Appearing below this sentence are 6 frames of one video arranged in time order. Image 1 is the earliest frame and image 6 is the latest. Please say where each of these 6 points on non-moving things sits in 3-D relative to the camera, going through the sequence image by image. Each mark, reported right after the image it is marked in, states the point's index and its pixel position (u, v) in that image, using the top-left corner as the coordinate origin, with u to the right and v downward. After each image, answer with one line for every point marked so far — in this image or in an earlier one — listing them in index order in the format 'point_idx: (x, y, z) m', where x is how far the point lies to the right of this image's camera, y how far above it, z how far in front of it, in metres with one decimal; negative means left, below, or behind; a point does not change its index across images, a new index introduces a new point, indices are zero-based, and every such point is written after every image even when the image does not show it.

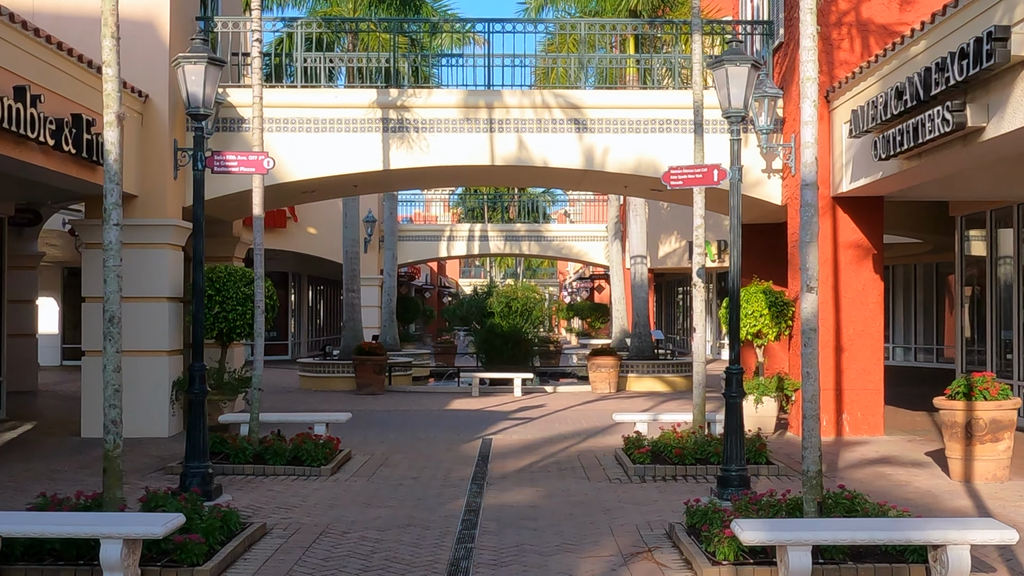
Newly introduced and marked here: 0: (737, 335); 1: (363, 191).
0: (+1.9, -0.4, +8.4) m
1: (-2.2, +1.5, +14.5) m
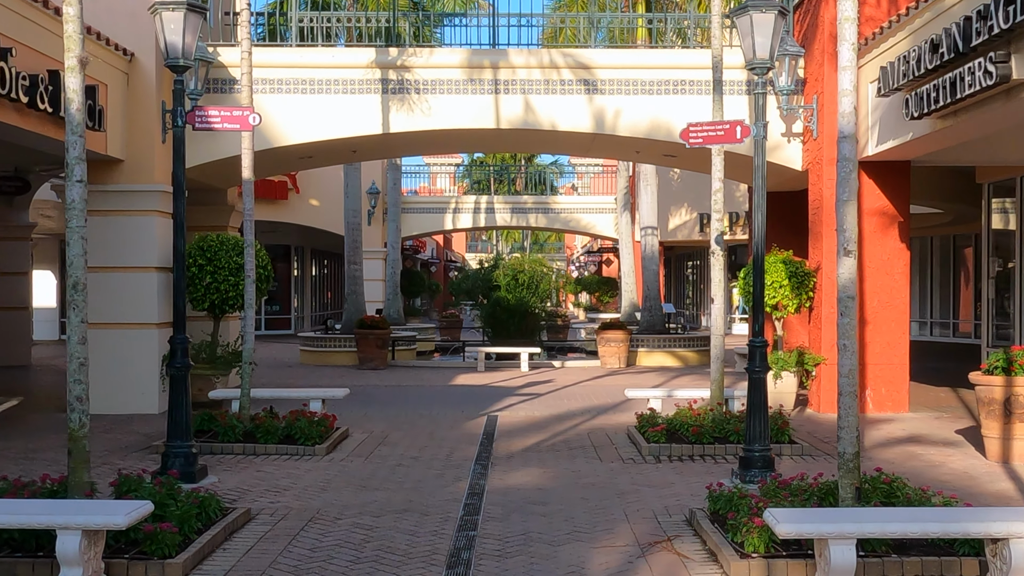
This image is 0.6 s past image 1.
0: (+2.0, -0.1, +7.7) m
1: (-2.1, +1.9, +13.9) m
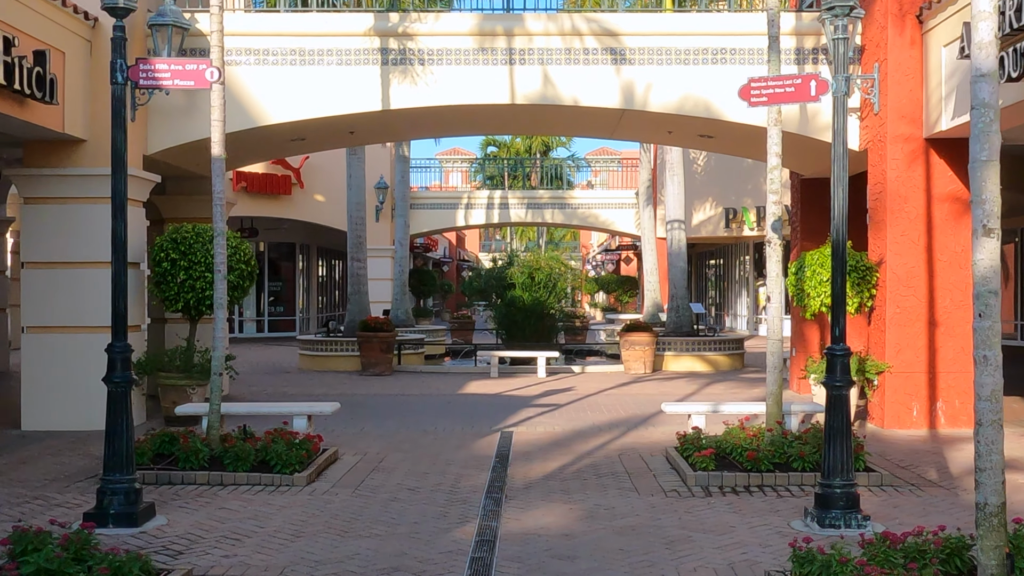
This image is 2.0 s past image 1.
0: (+2.1, -0.1, +6.2) m
1: (-1.9, +1.9, +12.4) m
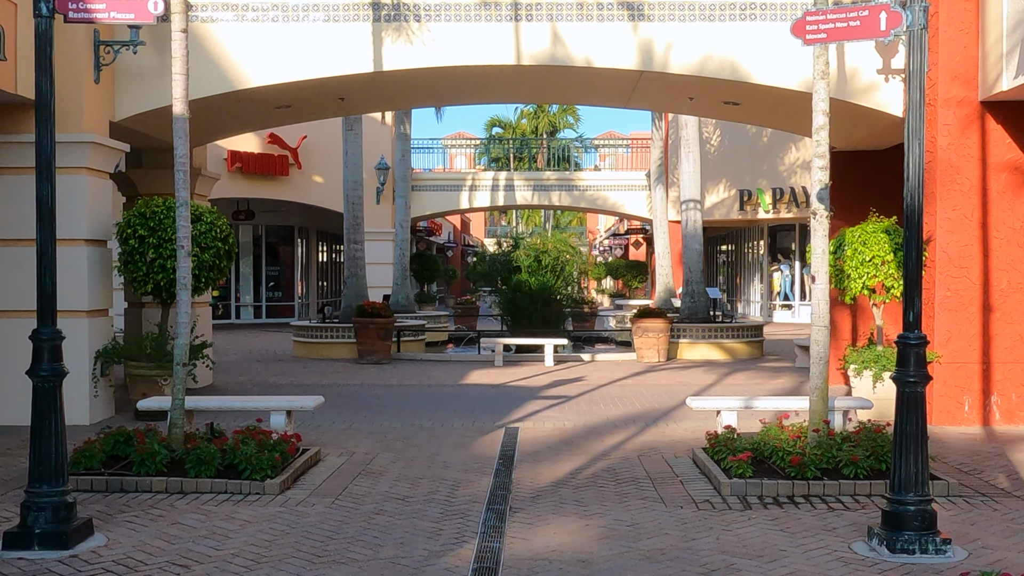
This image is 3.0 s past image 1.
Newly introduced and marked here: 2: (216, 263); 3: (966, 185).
0: (+2.1, 0.0, +5.1) m
1: (-1.8, +2.1, +11.3) m
2: (-2.9, +0.2, +9.6) m
3: (+4.3, +1.0, +9.3) m
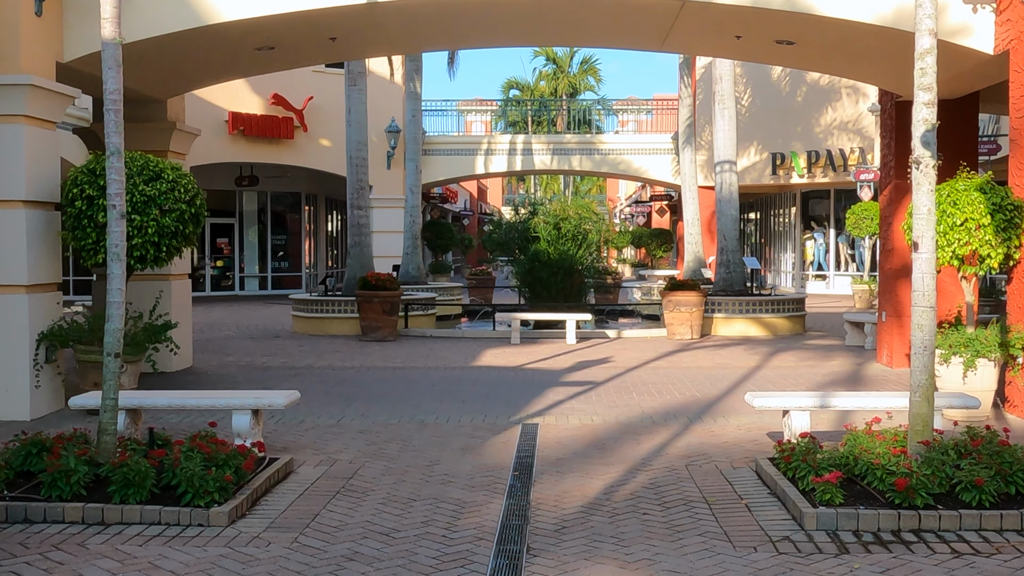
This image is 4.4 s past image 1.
0: (+2.2, +0.1, +3.6) m
1: (-1.7, +2.4, +9.8) m
2: (-2.8, +0.5, +8.1) m
3: (+4.5, +1.2, +7.7) m
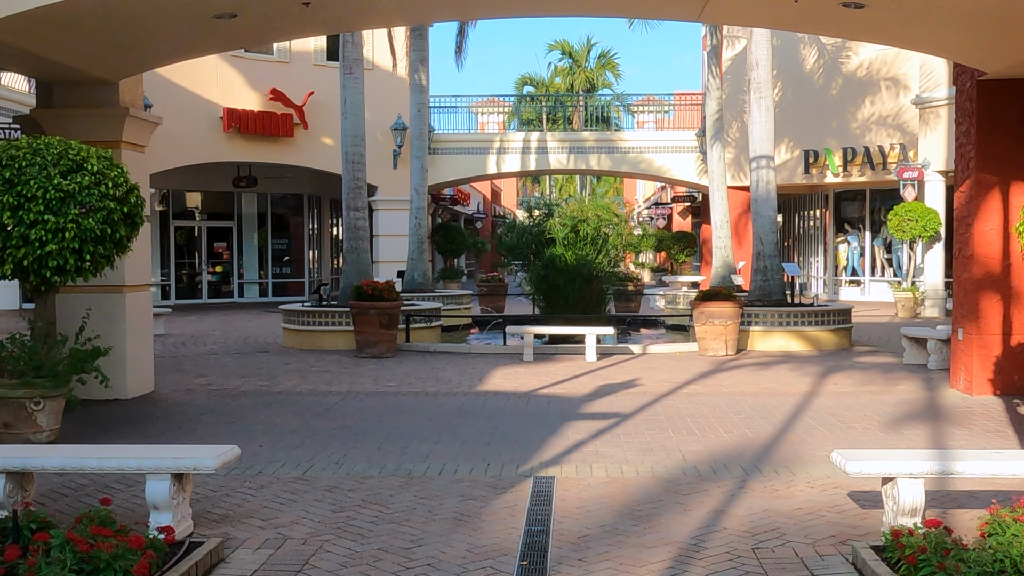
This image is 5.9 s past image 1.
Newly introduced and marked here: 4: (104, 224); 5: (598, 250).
0: (+2.2, 0.0, +1.9) m
1: (-1.6, +2.3, +8.2) m
2: (-2.7, +0.4, +6.5) m
3: (+4.5, +1.1, +6.0) m
4: (-2.7, +0.4, +6.5) m
5: (+1.4, +0.6, +15.5) m
